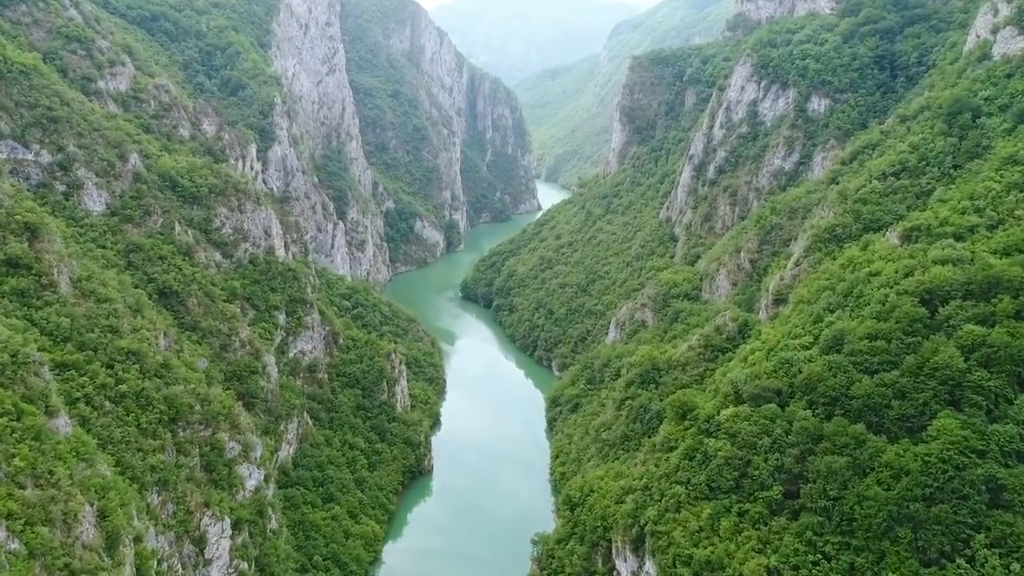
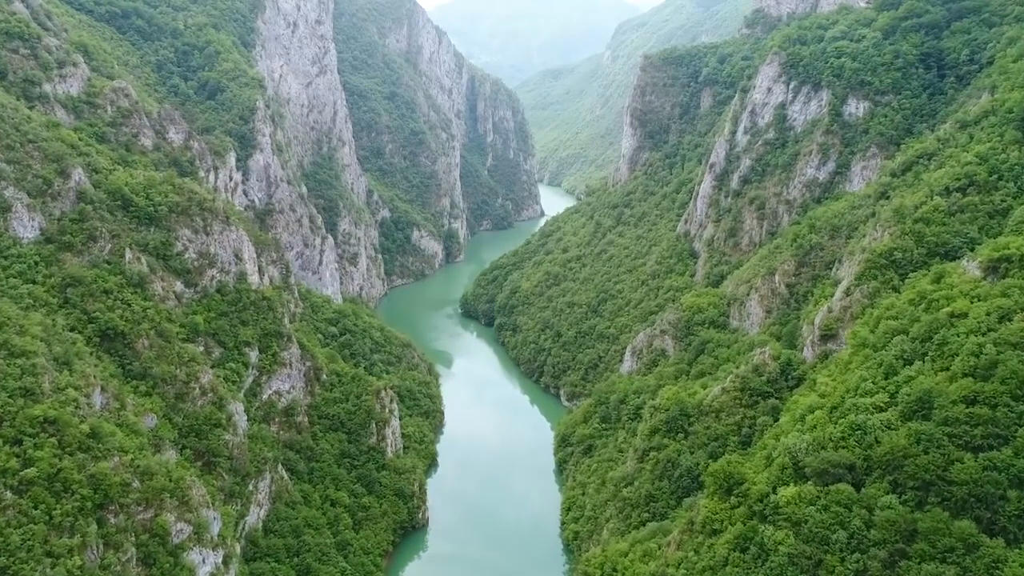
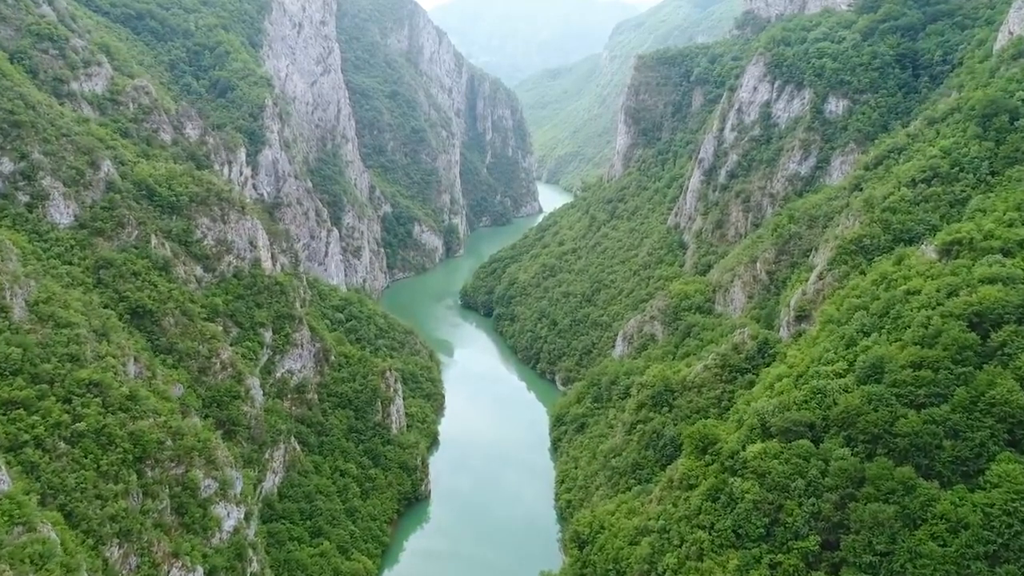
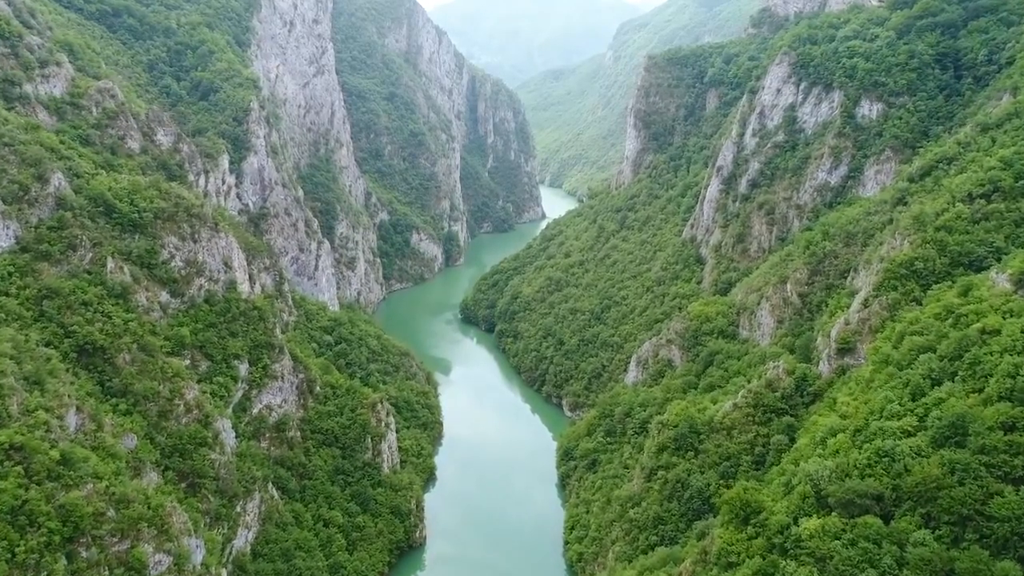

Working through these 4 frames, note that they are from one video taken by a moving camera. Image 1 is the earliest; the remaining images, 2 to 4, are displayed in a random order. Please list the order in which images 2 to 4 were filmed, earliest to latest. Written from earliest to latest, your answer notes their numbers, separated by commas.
3, 2, 4
